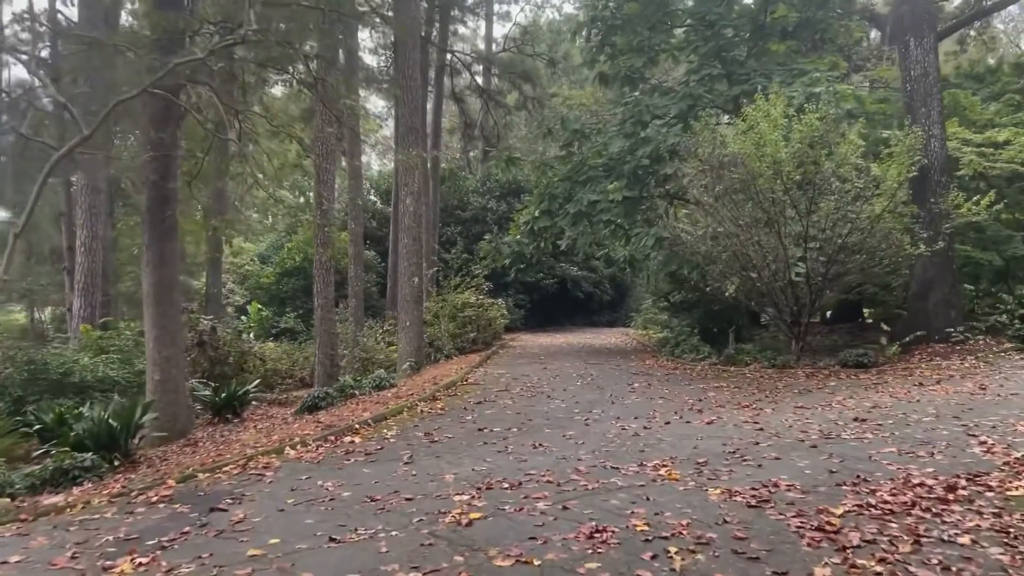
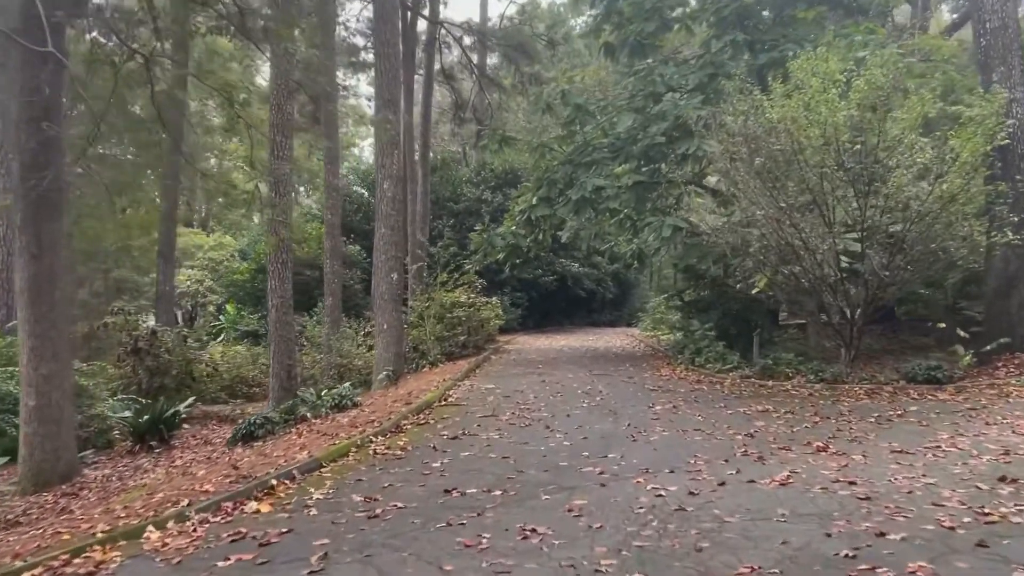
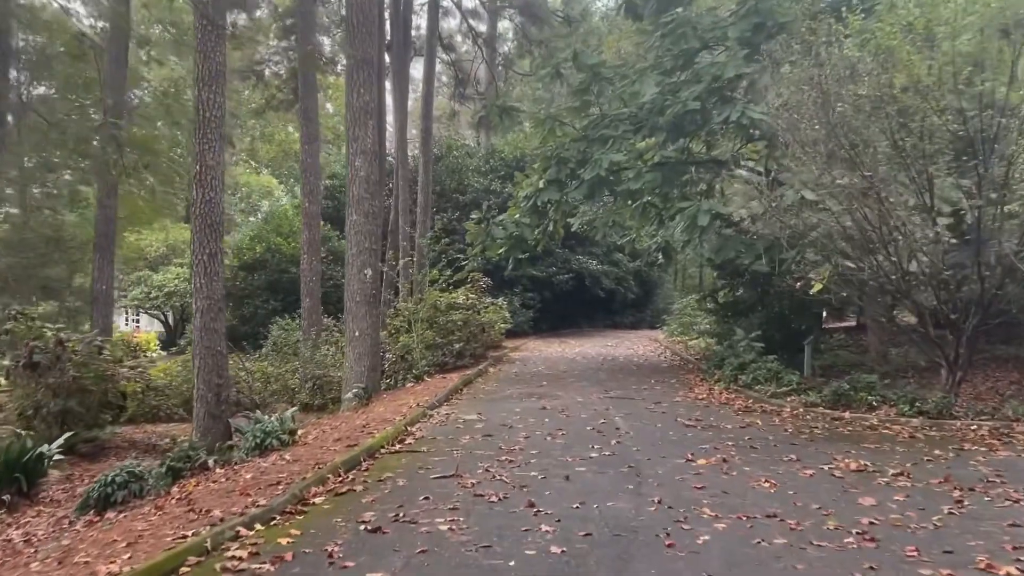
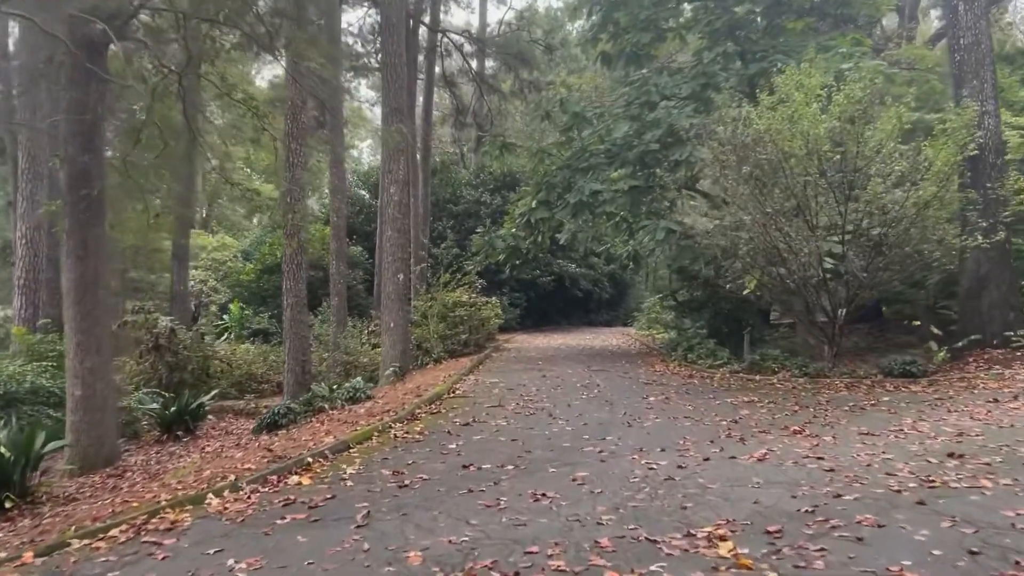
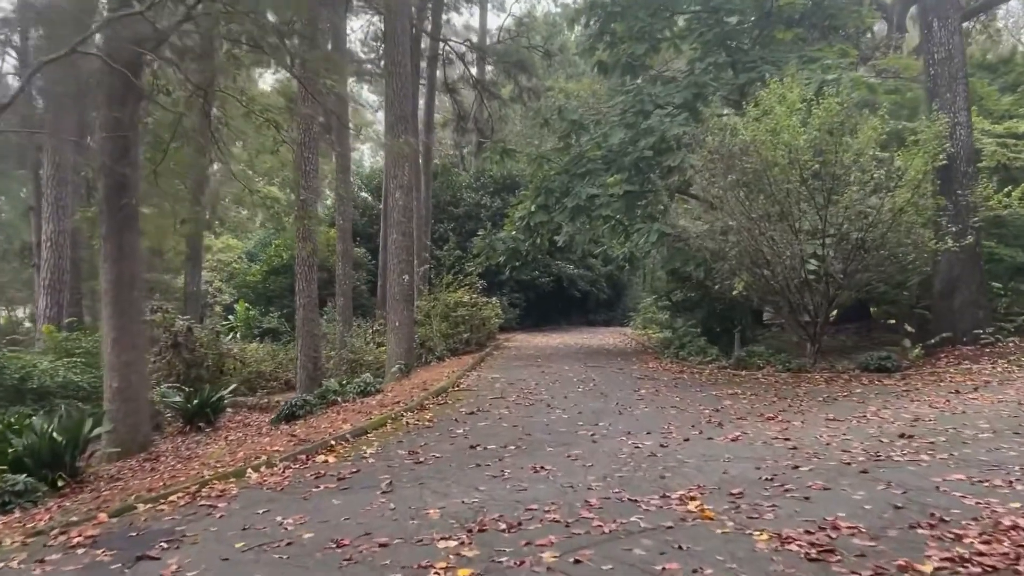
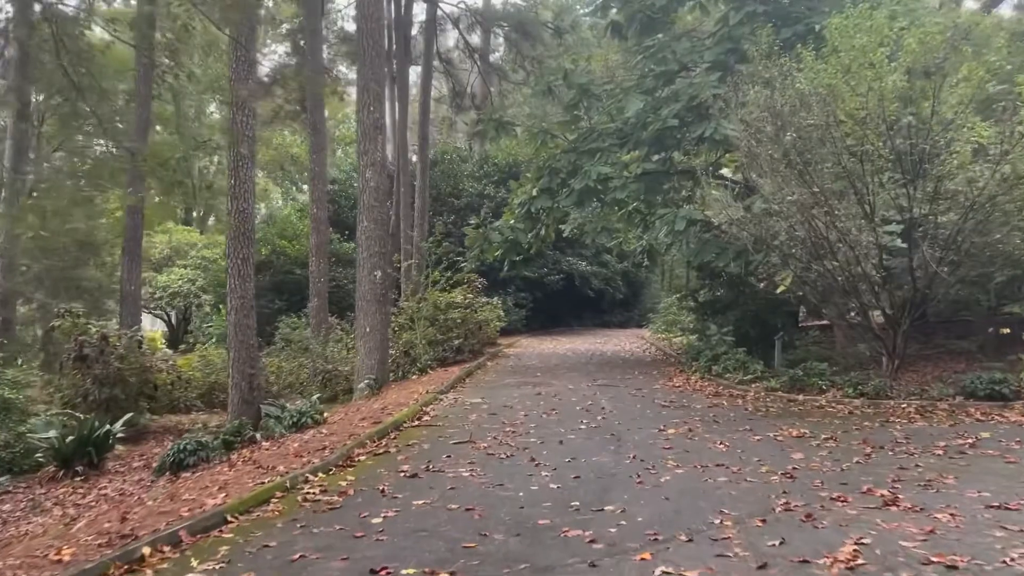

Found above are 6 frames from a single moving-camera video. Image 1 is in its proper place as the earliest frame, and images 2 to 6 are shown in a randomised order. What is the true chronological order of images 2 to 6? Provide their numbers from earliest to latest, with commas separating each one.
5, 4, 2, 6, 3
